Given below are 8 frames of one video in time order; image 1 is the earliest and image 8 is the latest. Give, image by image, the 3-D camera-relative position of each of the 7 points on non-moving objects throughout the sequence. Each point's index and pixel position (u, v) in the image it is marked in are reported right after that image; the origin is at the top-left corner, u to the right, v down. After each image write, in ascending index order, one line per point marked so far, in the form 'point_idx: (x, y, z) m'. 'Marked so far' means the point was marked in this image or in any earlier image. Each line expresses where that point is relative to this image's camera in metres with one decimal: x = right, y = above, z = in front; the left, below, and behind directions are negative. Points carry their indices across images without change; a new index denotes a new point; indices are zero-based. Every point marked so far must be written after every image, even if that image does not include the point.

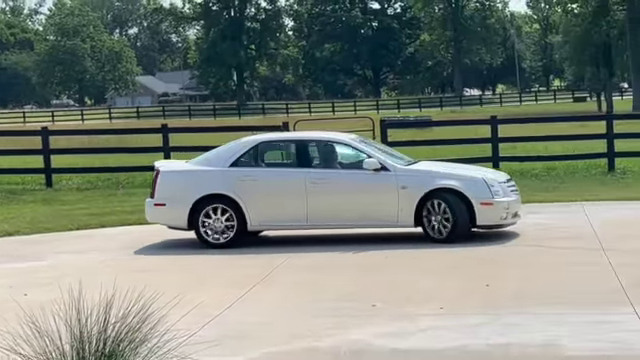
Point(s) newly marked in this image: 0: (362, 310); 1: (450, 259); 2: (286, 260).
0: (+0.3, -1.0, +6.2) m
1: (+1.2, -0.8, +7.8) m
2: (-0.4, -0.7, +8.1) m
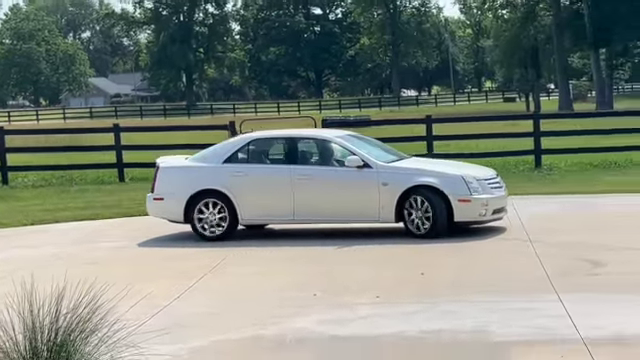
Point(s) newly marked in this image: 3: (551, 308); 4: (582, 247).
0: (-0.1, -1.0, +6.5) m
1: (+0.7, -0.7, +8.2) m
2: (-0.9, -0.7, +8.4) m
3: (+1.7, -1.0, +6.1) m
4: (+2.5, -0.7, +7.9) m
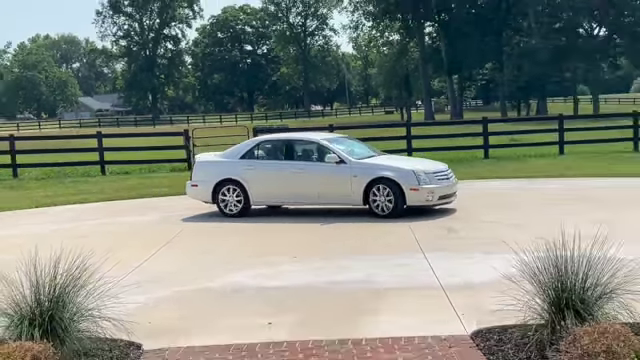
0: (-0.9, -0.9, +8.9) m
1: (-0.1, -0.6, +10.5) m
2: (-1.7, -0.6, +10.8) m
3: (+1.0, -0.9, +8.5) m
4: (+1.7, -0.6, +10.4) m
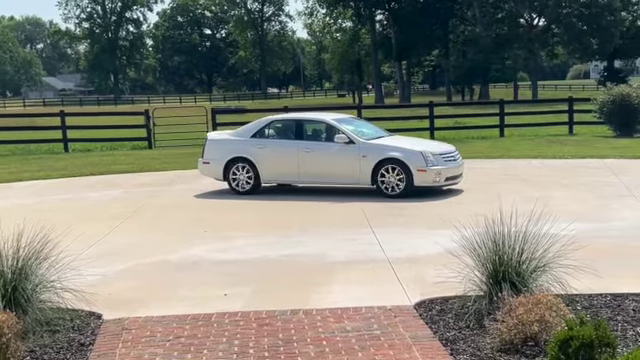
0: (-1.4, -0.6, +9.3) m
1: (-0.7, -0.4, +11.0) m
2: (-2.3, -0.4, +11.1) m
3: (+0.5, -0.6, +9.0) m
4: (+1.1, -0.3, +10.9) m
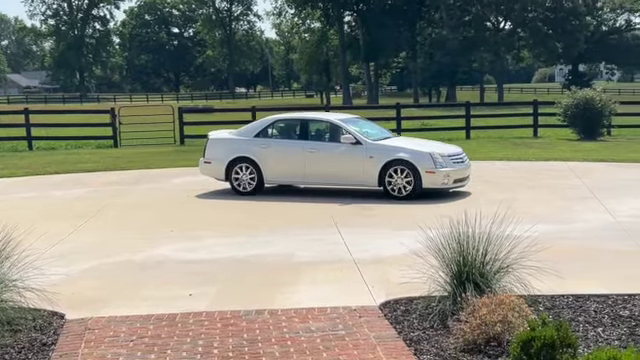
0: (-1.8, -0.6, +9.2) m
1: (-1.2, -0.4, +11.0) m
2: (-2.8, -0.3, +11.1) m
3: (+0.1, -0.7, +9.0) m
4: (+0.7, -0.3, +10.9) m
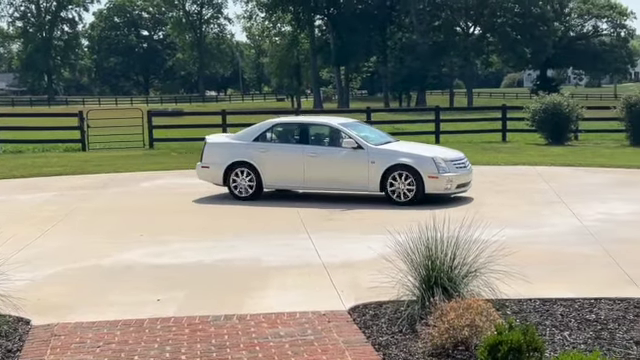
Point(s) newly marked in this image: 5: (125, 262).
0: (-2.1, -0.7, +9.2) m
1: (-1.6, -0.4, +10.9) m
2: (-3.2, -0.4, +11.0) m
3: (-0.2, -0.7, +9.0) m
4: (+0.3, -0.4, +11.0) m
5: (-2.0, -0.8, +8.2) m
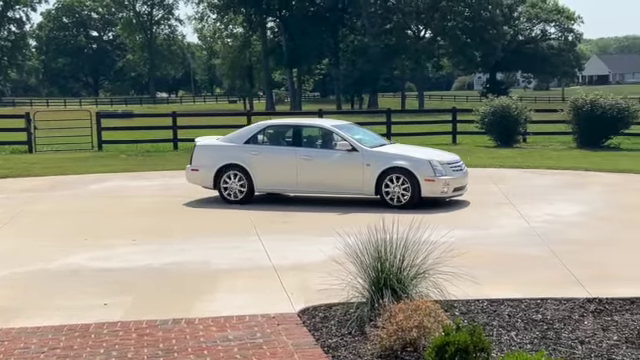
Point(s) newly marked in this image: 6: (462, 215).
0: (-2.6, -0.7, +9.0) m
1: (-2.2, -0.4, +10.8) m
2: (-3.8, -0.4, +10.8) m
3: (-0.7, -0.7, +9.0) m
4: (-0.3, -0.4, +10.9) m
5: (-2.4, -0.9, +8.1) m
6: (+1.8, -0.4, +10.2) m
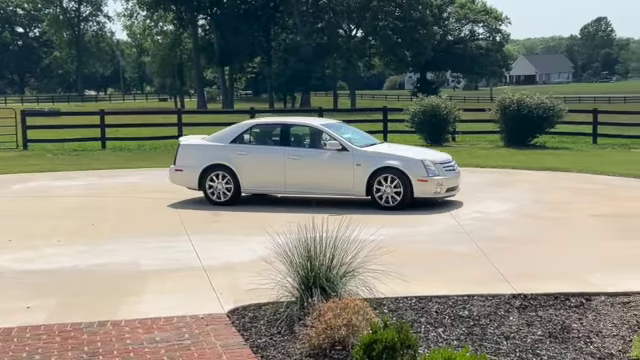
0: (-3.4, -0.7, +8.8) m
1: (-3.1, -0.4, +10.6) m
2: (-4.7, -0.4, +10.5) m
3: (-1.5, -0.7, +8.9) m
4: (-1.2, -0.4, +10.9) m
5: (-3.1, -0.9, +7.9) m
6: (+1.0, -0.4, +10.3) m
